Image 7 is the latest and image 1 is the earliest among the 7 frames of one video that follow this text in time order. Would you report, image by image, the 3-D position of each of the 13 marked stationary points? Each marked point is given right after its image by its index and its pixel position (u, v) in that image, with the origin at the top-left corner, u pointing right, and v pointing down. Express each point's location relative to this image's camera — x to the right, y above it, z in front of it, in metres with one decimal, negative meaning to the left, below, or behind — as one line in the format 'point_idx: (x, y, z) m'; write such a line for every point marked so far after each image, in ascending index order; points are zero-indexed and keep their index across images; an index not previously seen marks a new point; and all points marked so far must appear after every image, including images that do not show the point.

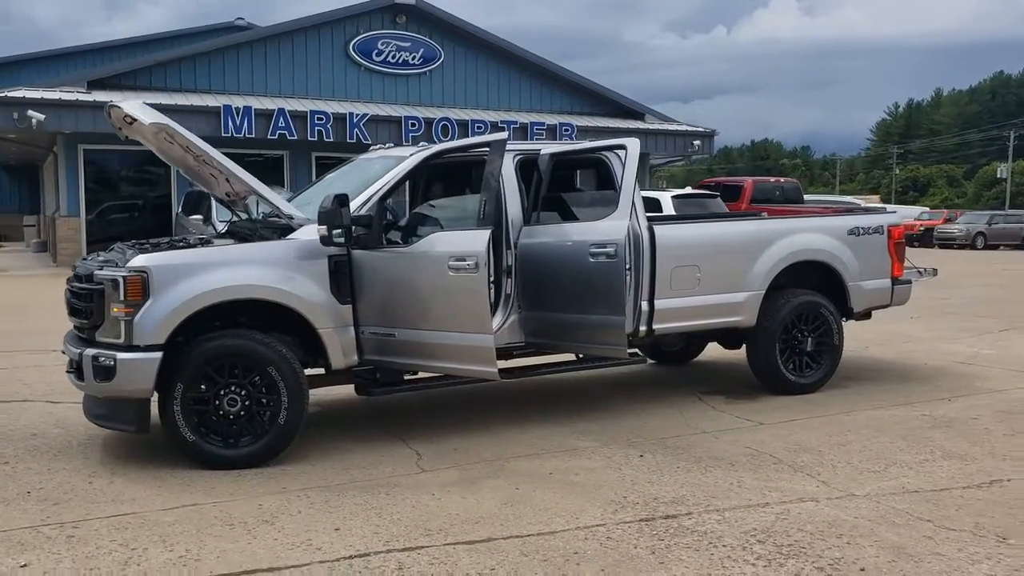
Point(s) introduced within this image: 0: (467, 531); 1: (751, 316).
0: (-0.2, -1.1, +4.2) m
1: (+1.7, -0.2, +6.9) m
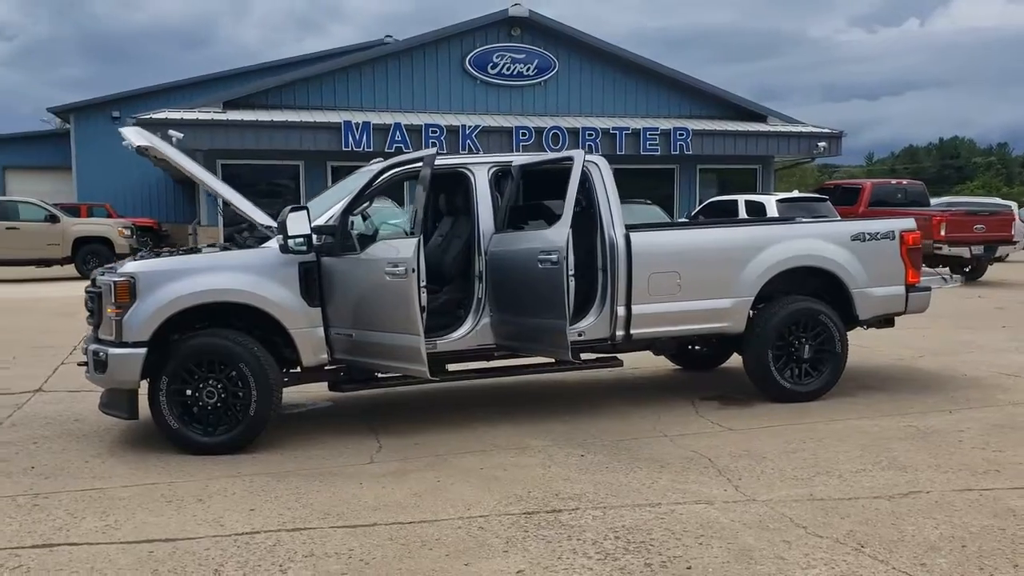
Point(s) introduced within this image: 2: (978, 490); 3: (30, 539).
0: (-0.7, -1.1, +4.5) m
1: (+1.7, -0.2, +6.9) m
2: (+2.3, -1.0, +4.7) m
3: (-2.2, -1.2, +4.3) m
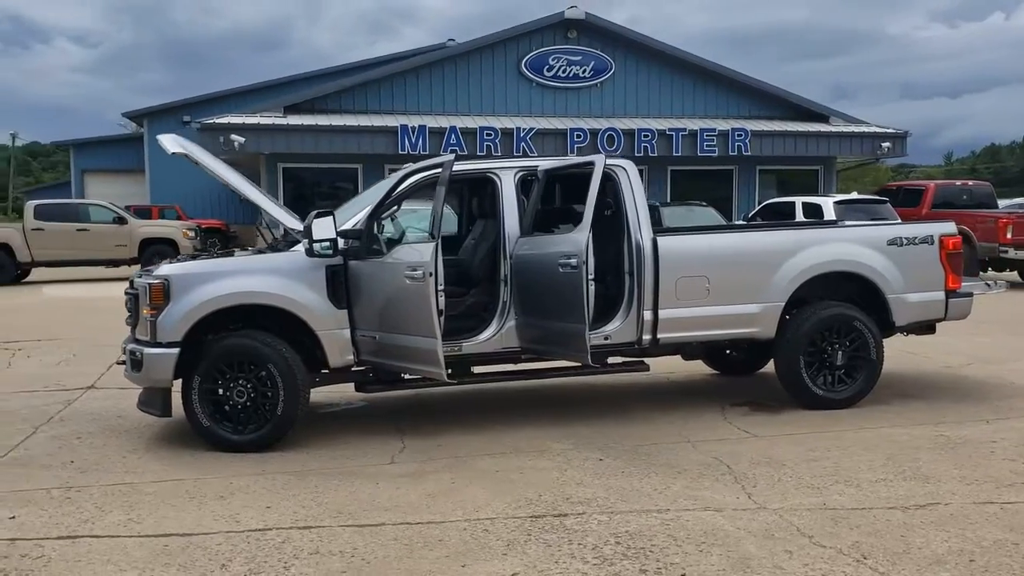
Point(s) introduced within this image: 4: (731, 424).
0: (-0.7, -1.1, +4.6) m
1: (+1.9, -0.3, +6.9) m
2: (+2.4, -1.0, +4.6) m
3: (-2.2, -1.2, +4.5) m
4: (+1.5, -0.9, +6.5) m
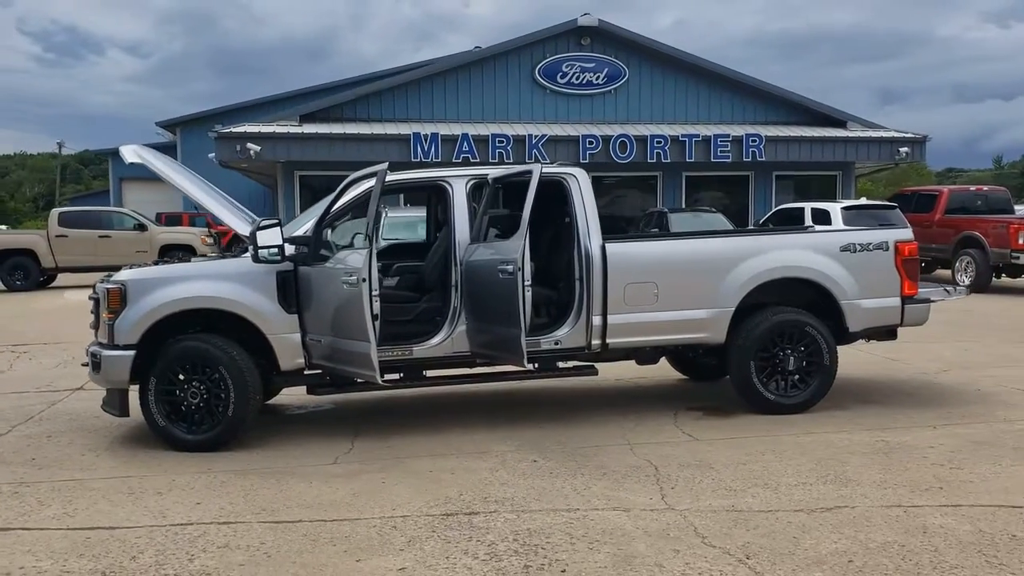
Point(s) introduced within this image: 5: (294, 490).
0: (-1.1, -1.1, +4.8) m
1: (+1.5, -0.3, +6.9) m
2: (+1.9, -1.1, +4.7) m
3: (-2.6, -1.2, +4.8) m
4: (+1.2, -1.0, +6.6) m
5: (-1.2, -1.1, +5.2) m
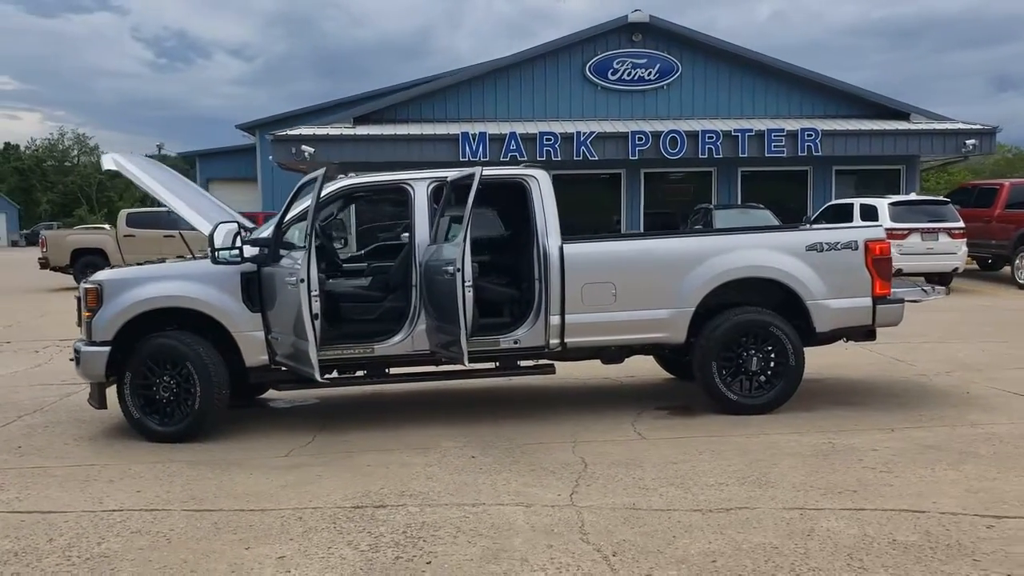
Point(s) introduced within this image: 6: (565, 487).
0: (-1.6, -1.1, +5.1) m
1: (+1.2, -0.3, +6.9) m
2: (+1.4, -1.1, +4.6) m
3: (-3.1, -1.2, +5.2) m
4: (+0.9, -1.0, +6.7) m
5: (-1.6, -1.1, +5.5) m
6: (+0.3, -1.1, +5.1) m
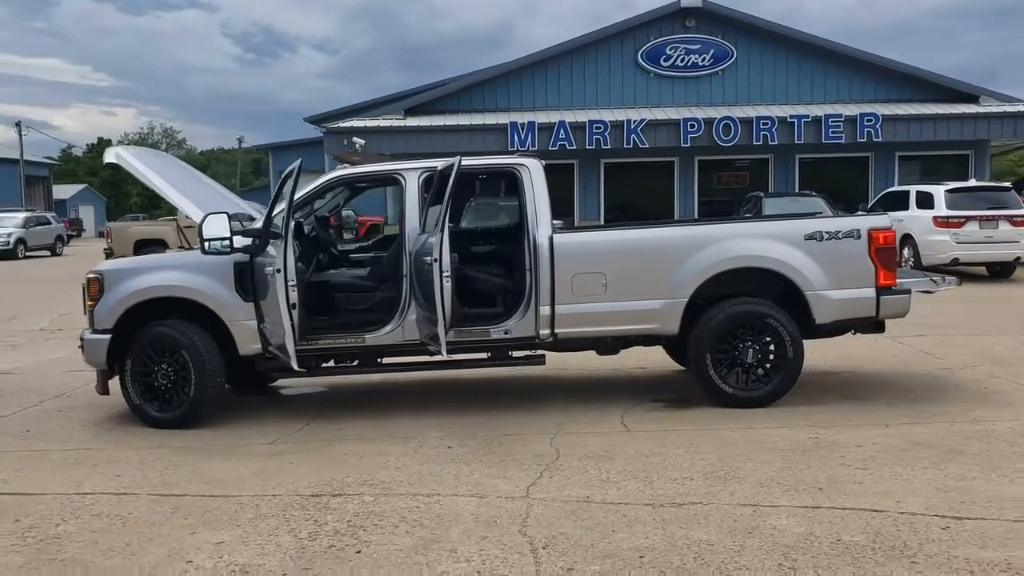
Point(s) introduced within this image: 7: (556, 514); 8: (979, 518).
0: (-1.8, -1.1, +5.2) m
1: (+1.2, -0.3, +6.8) m
2: (+1.2, -1.0, +4.5) m
3: (-3.3, -1.1, +5.4) m
4: (+0.8, -0.9, +6.6) m
5: (-1.8, -1.1, +5.6) m
6: (+0.1, -1.0, +5.1) m
7: (+0.2, -1.1, +4.5) m
8: (+2.1, -1.0, +4.2) m
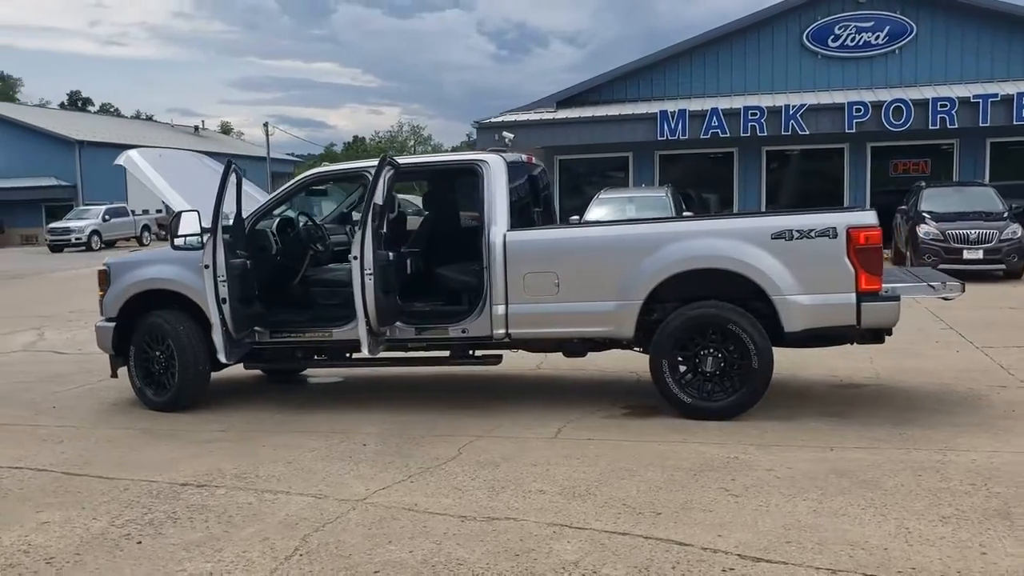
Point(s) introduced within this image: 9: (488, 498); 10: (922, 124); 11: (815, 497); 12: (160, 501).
0: (-2.5, -1.1, +5.6) m
1: (+0.8, -0.3, +6.4) m
2: (+0.3, -1.1, +4.2) m
3: (-3.9, -1.1, +6.2) m
4: (+0.4, -0.9, +6.3) m
5: (-2.4, -1.0, +6.0) m
6: (-0.7, -1.0, +5.1) m
7: (-0.7, -1.1, +4.4) m
8: (+1.0, -1.1, +3.7) m
9: (-0.1, -1.0, +4.7) m
10: (+8.5, +3.4, +19.5) m
11: (+1.5, -1.0, +4.5) m
12: (-1.8, -1.1, +4.9) m
